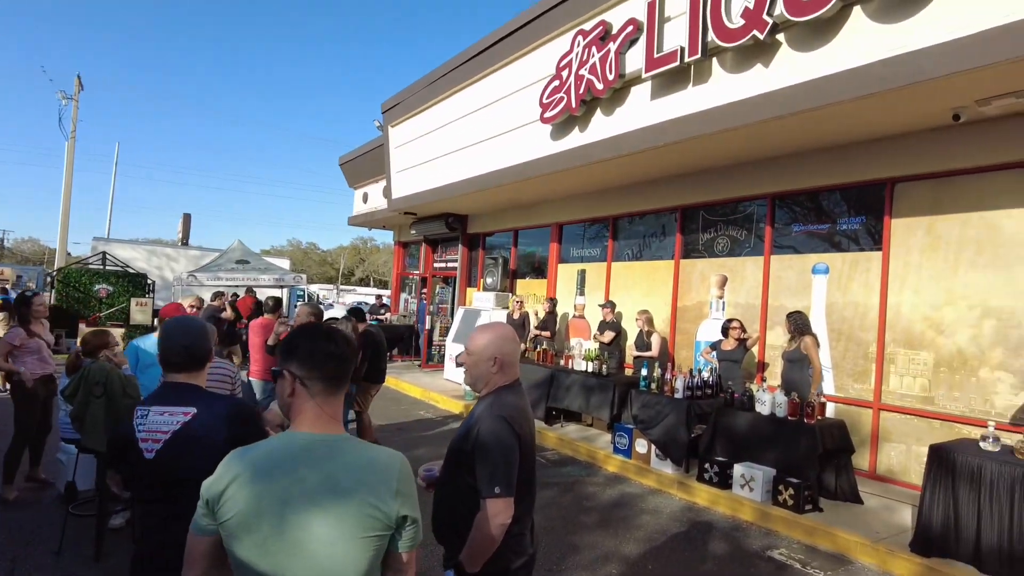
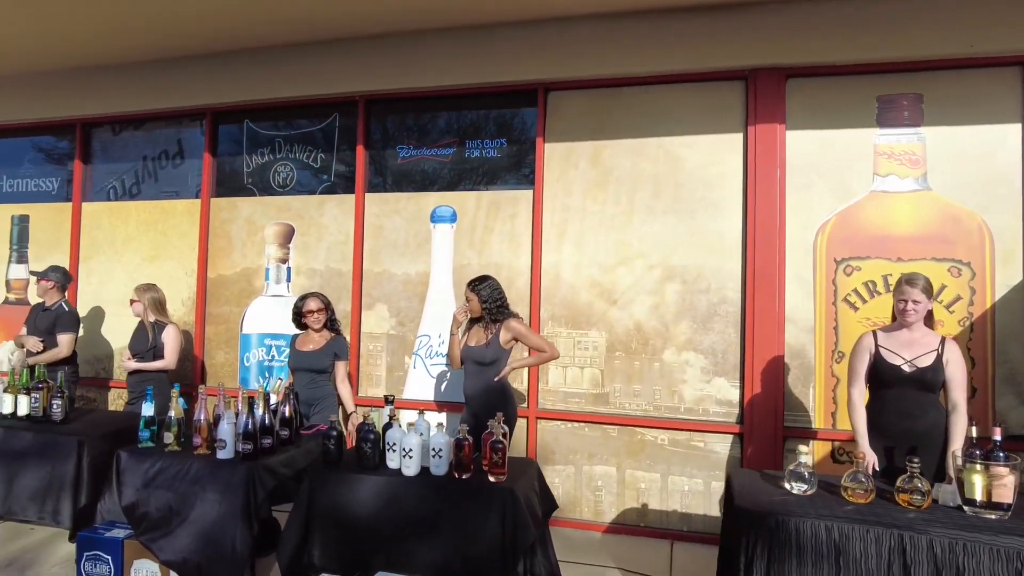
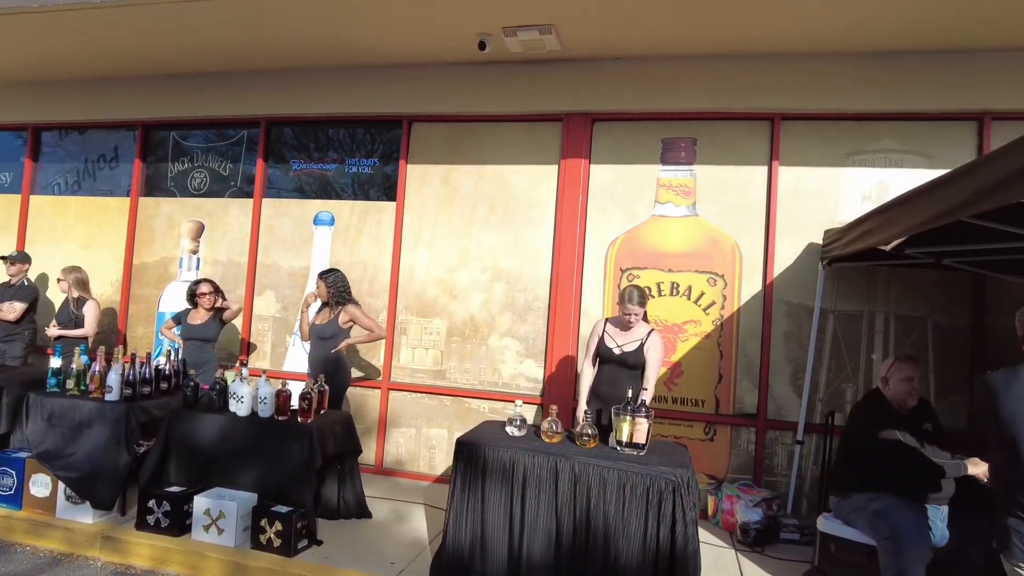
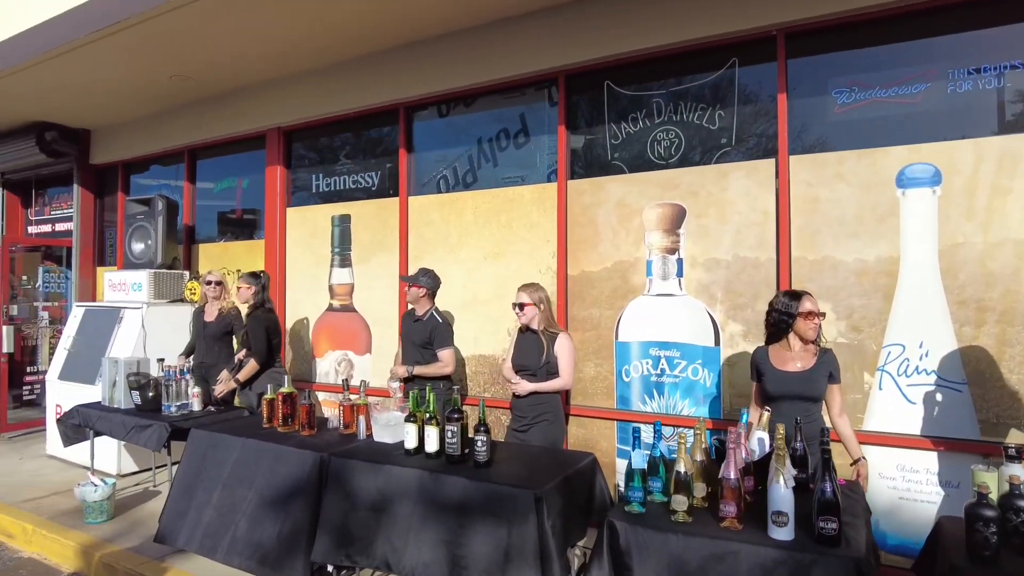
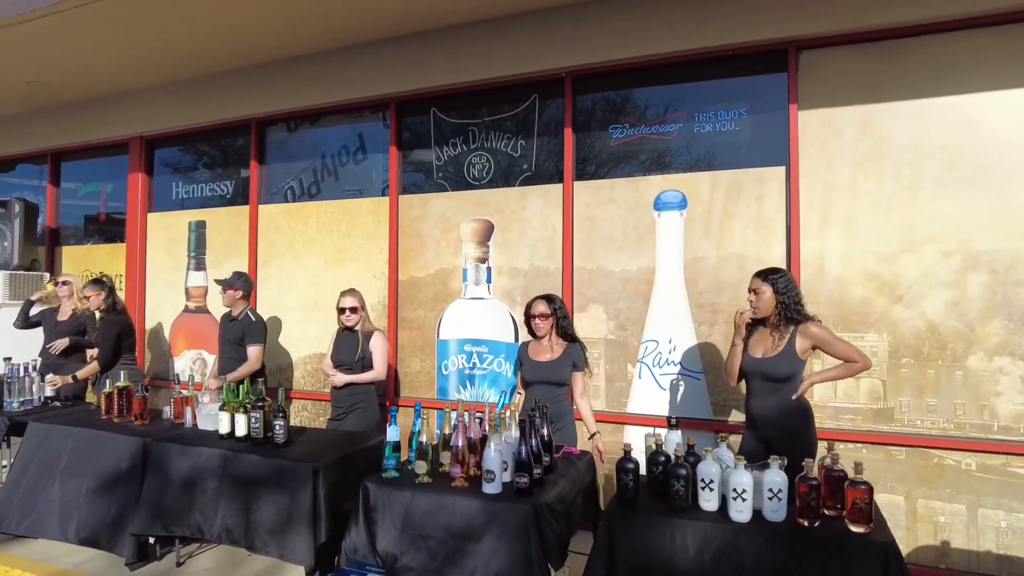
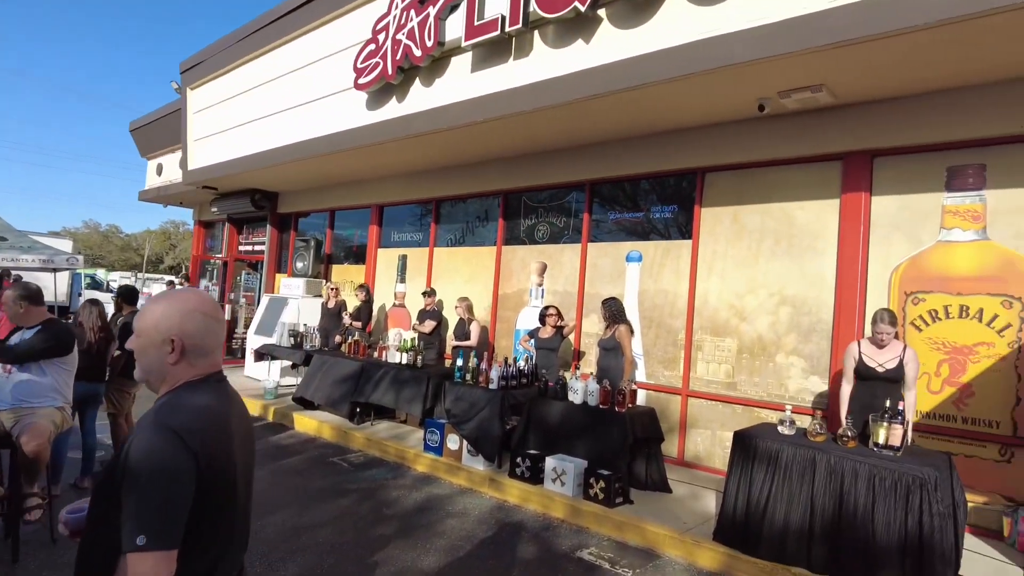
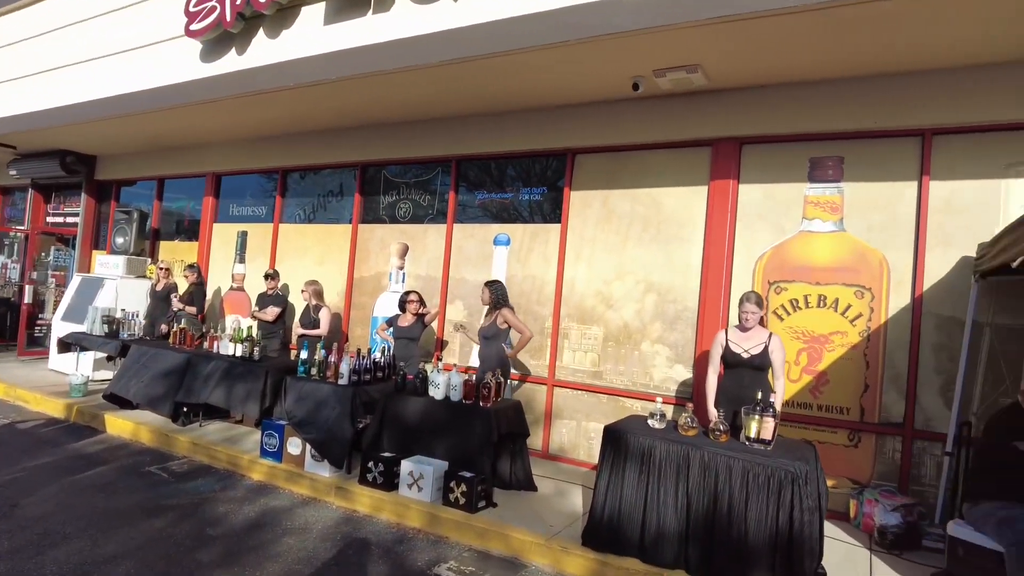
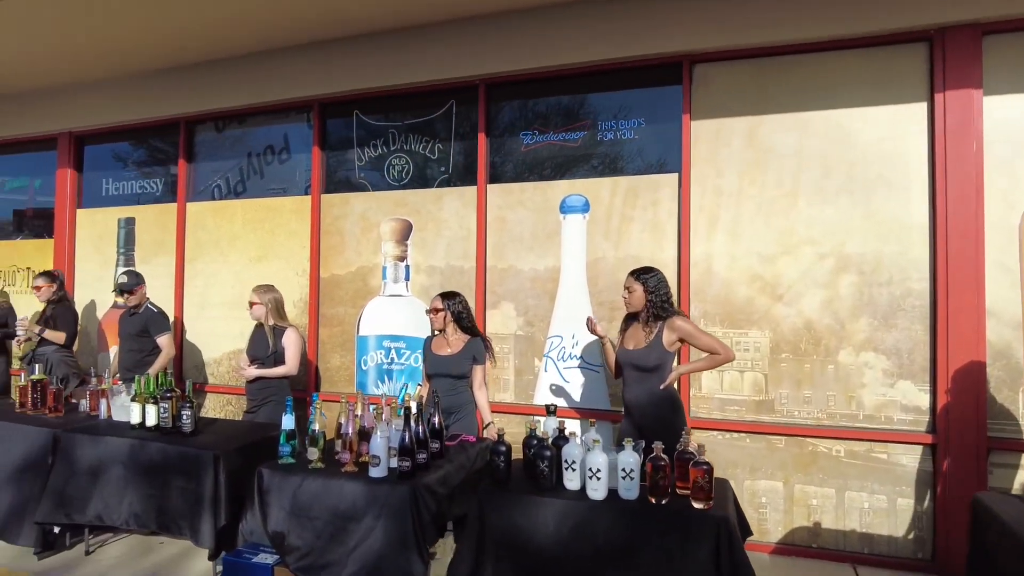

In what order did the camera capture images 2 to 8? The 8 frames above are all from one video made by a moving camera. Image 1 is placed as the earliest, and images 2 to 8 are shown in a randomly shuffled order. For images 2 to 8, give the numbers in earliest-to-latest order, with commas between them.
6, 7, 3, 2, 8, 5, 4
